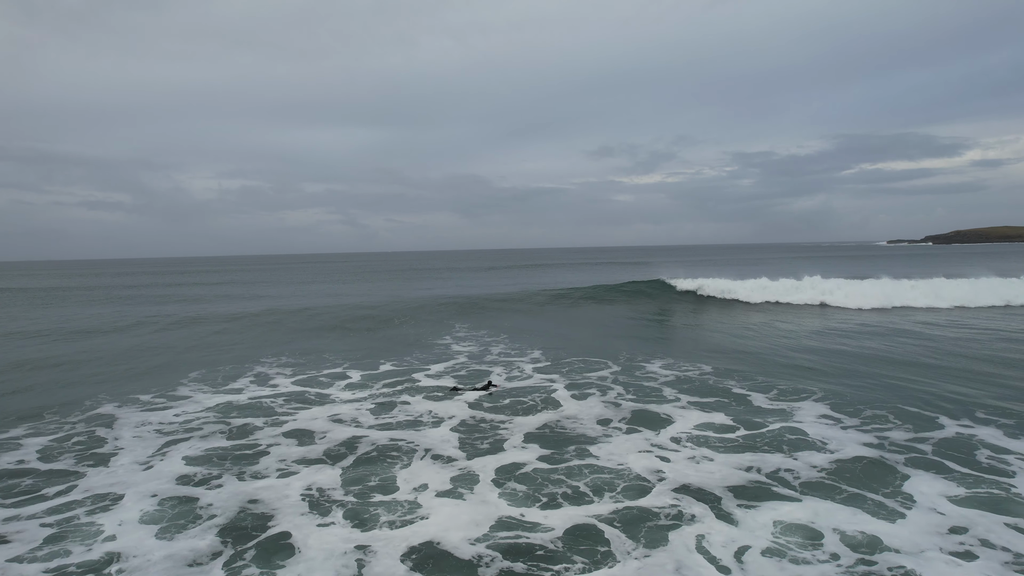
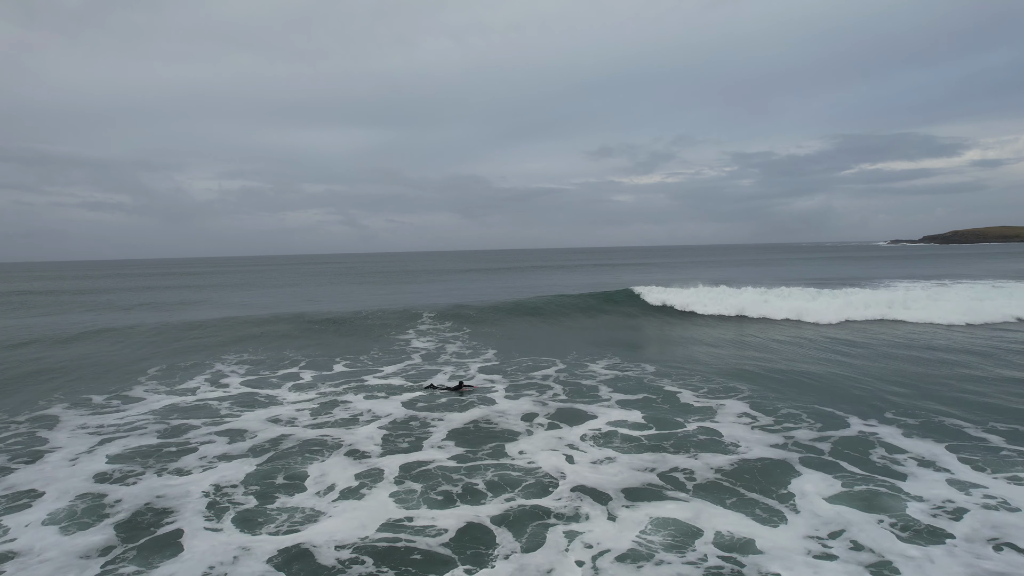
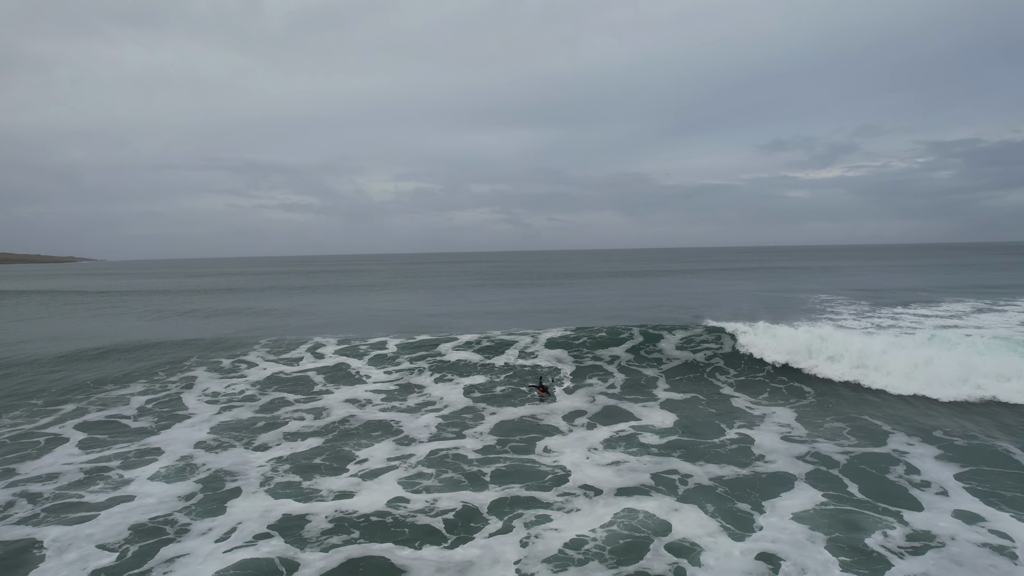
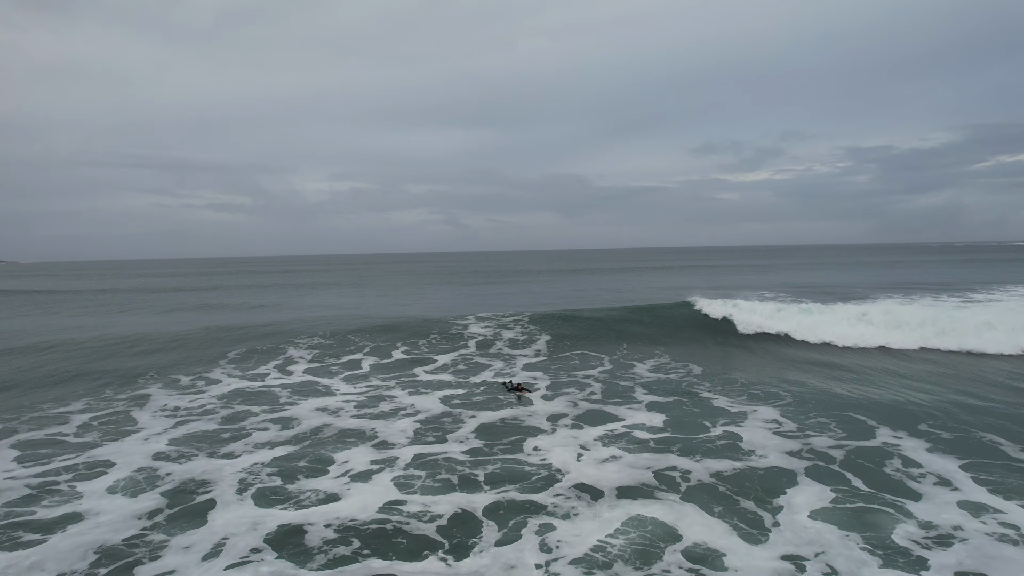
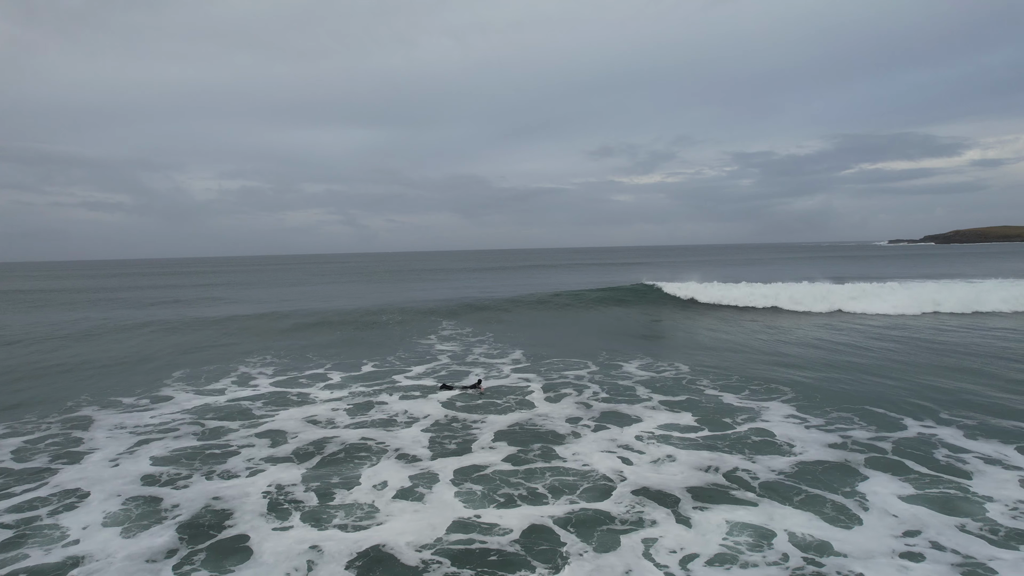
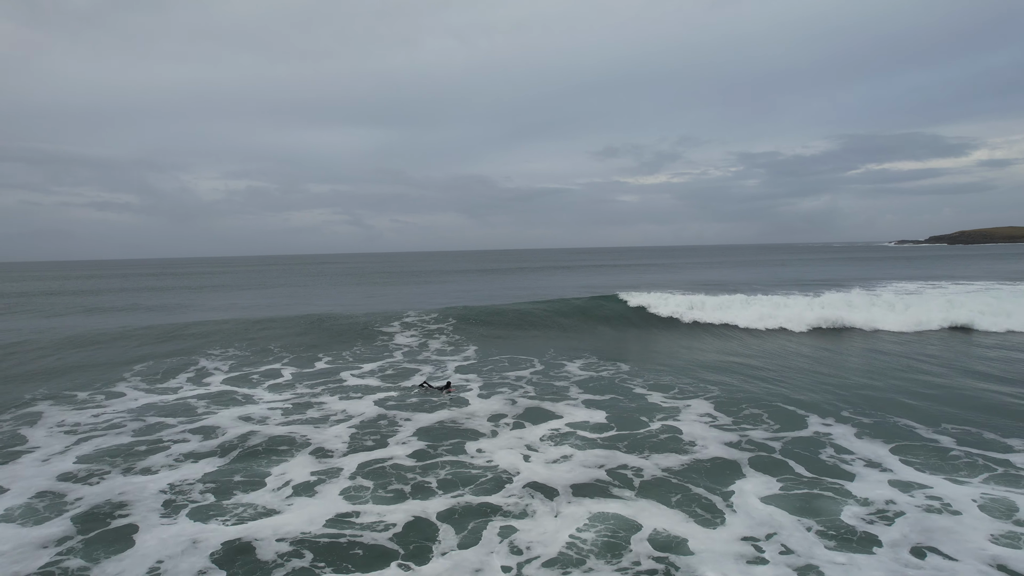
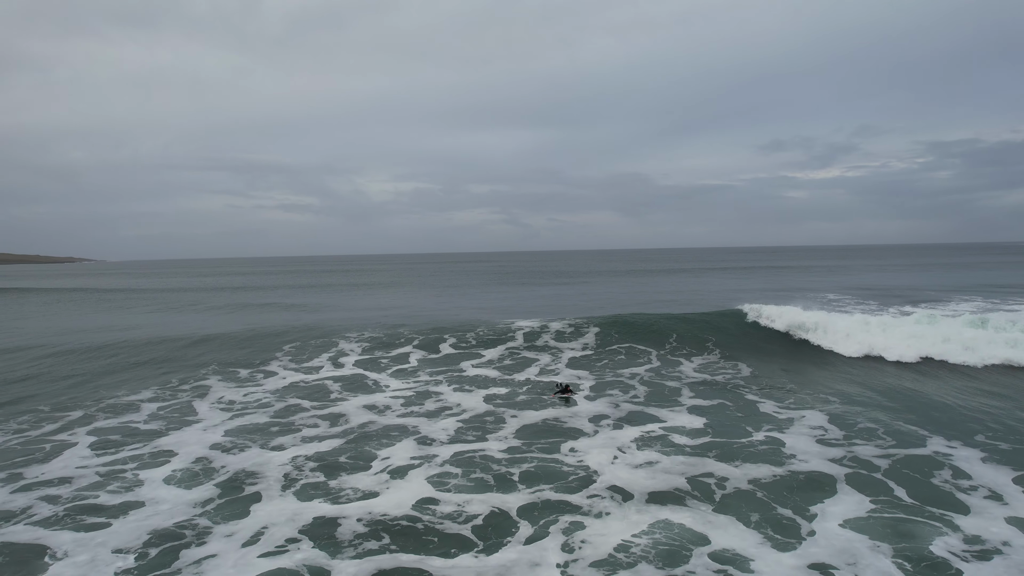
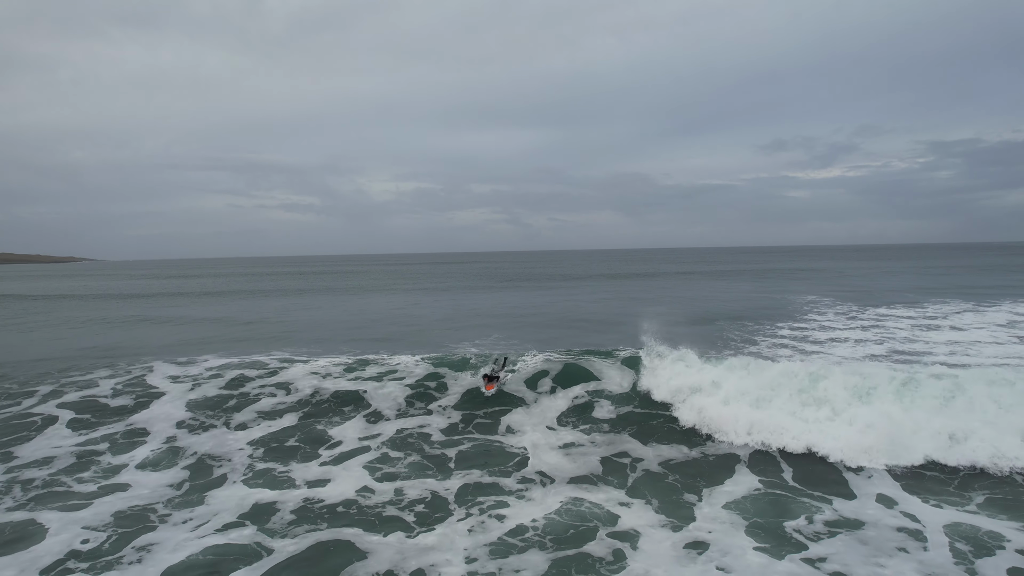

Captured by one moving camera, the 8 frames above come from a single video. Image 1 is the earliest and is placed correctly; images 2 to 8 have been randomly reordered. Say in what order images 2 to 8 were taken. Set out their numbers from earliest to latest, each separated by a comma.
5, 2, 6, 4, 7, 3, 8
